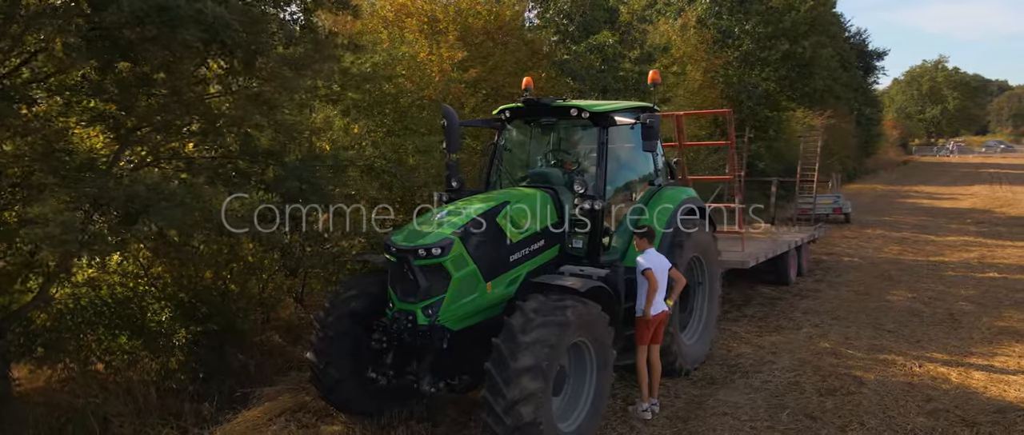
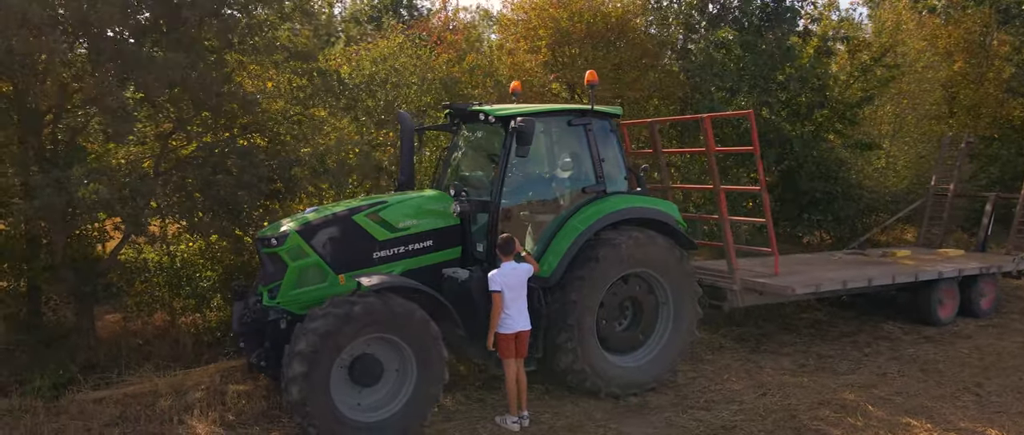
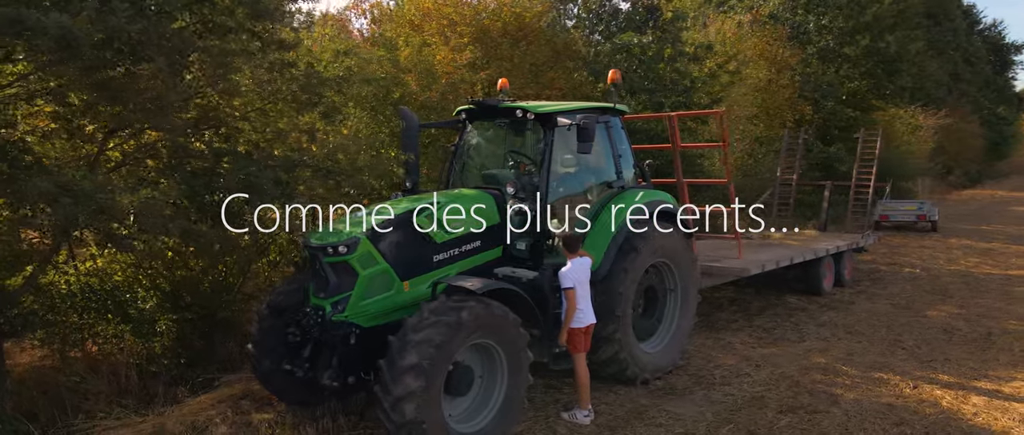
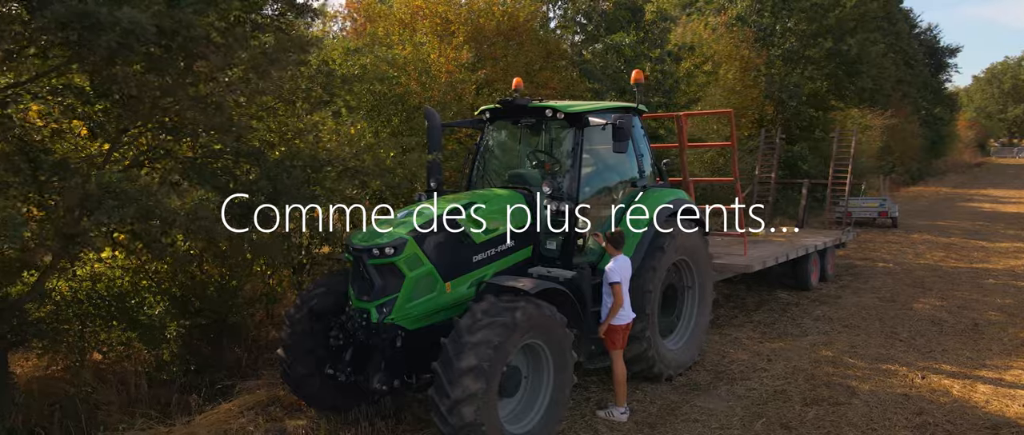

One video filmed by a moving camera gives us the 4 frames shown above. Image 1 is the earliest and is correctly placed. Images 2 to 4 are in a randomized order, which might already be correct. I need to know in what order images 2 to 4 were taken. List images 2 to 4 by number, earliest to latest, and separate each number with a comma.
4, 3, 2
